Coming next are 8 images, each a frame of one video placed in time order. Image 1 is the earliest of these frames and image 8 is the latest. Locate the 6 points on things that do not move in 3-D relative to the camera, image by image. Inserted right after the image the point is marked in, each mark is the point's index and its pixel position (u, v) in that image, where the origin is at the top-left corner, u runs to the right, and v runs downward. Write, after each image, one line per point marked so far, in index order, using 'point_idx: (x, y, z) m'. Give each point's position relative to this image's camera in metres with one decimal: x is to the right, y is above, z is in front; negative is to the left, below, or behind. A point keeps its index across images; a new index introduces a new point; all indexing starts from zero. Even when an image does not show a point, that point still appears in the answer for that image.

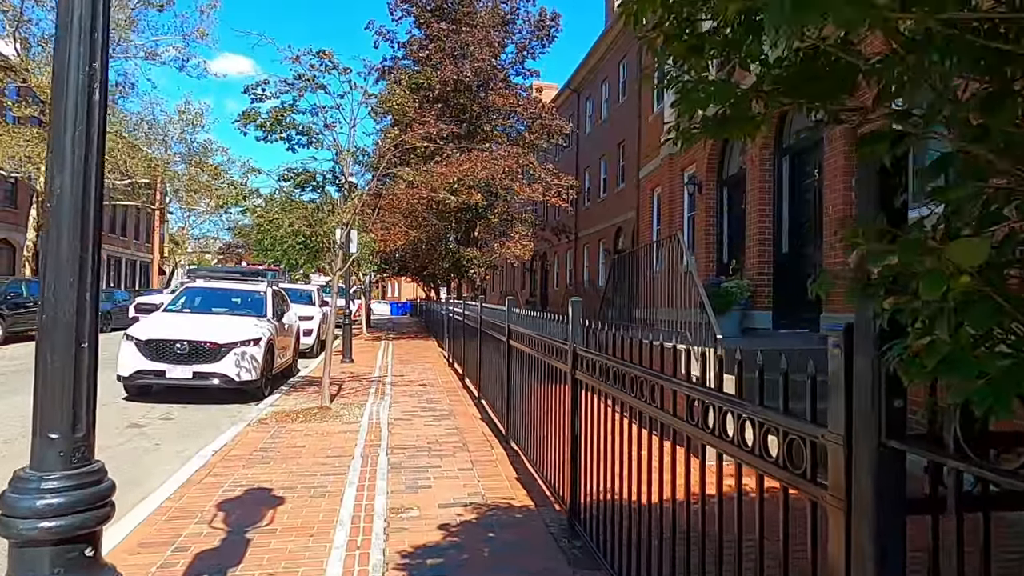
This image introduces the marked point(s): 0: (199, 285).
0: (-6.0, +0.1, +12.3) m
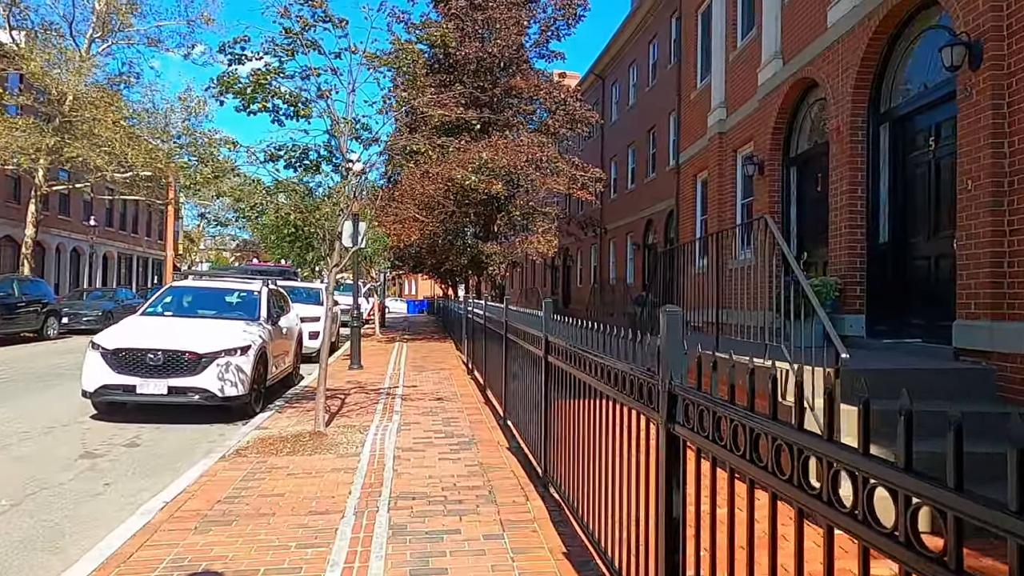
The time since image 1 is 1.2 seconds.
0: (-5.5, +0.1, +10.8) m
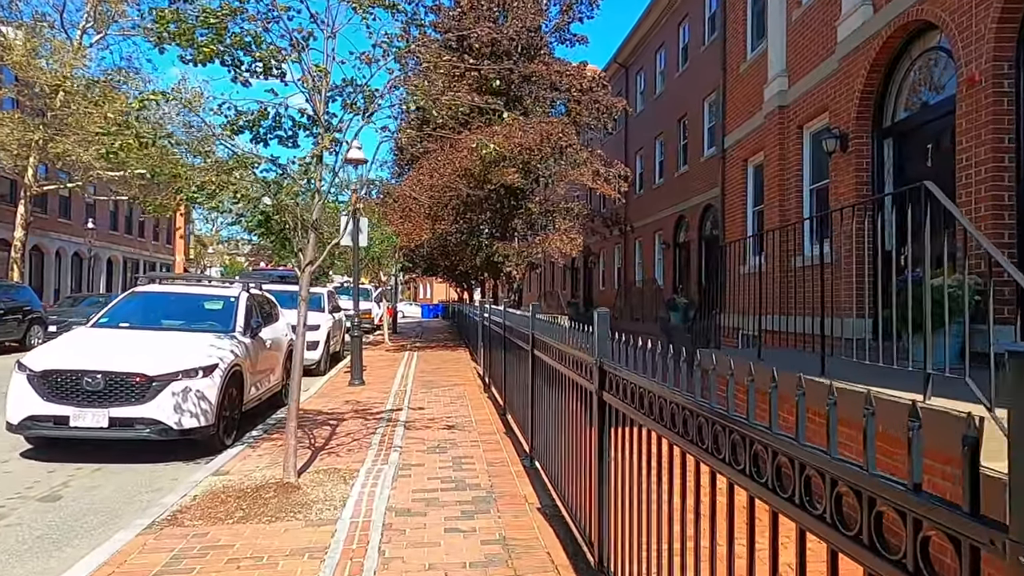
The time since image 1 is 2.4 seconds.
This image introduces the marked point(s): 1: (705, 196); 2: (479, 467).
0: (-5.2, 0.0, +9.2) m
1: (+5.8, +2.8, +19.3) m
2: (-0.3, -1.7, +6.3) m
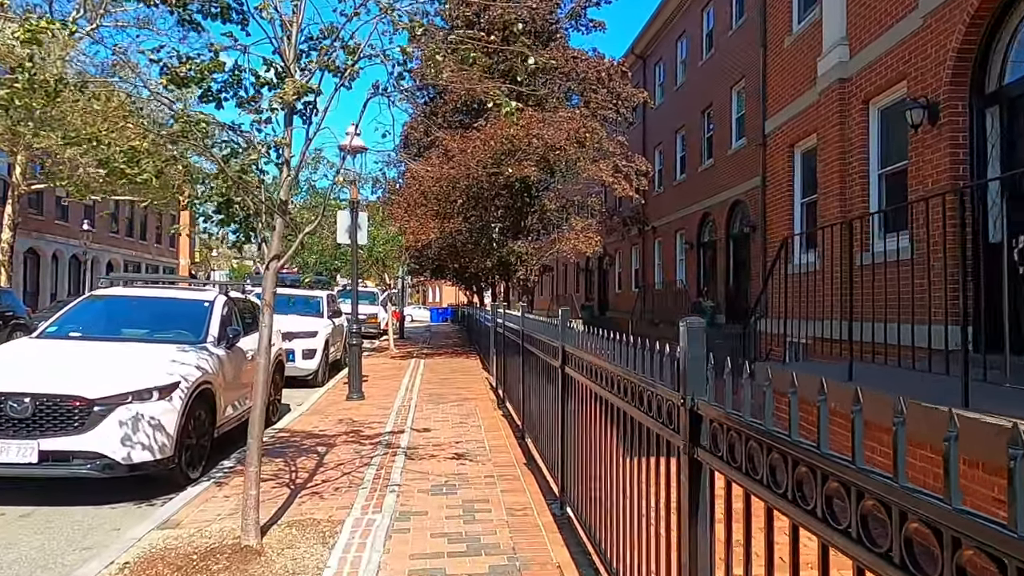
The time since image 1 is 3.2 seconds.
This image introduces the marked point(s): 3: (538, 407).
0: (-4.9, 0.0, +8.0) m
1: (+6.1, +2.7, +17.9) m
2: (-0.1, -1.8, +5.0) m
3: (+0.3, -1.3, +6.8) m
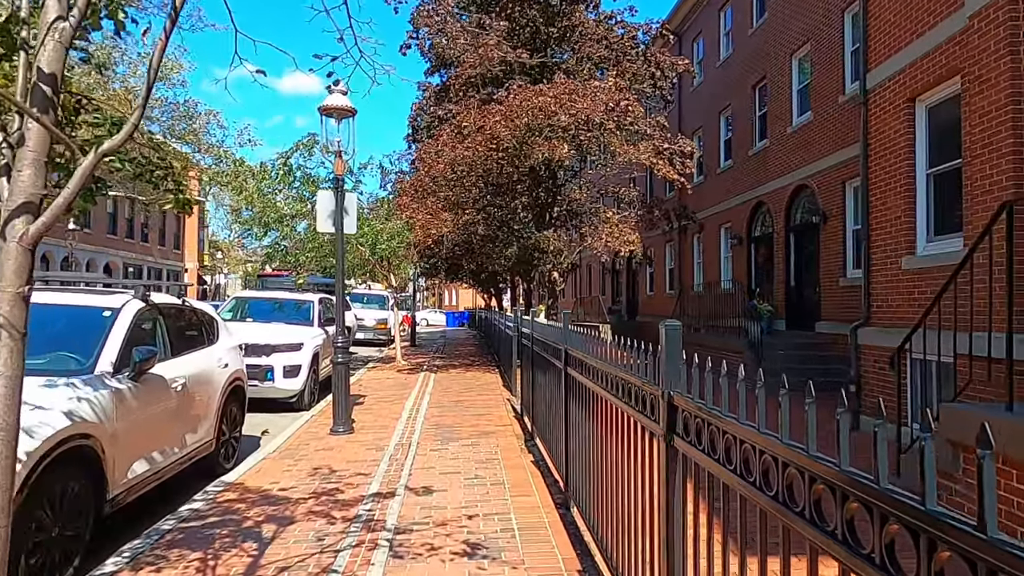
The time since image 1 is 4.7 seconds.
0: (-4.6, -0.1, +5.7) m
1: (+6.7, +2.7, +15.3) m
2: (+0.1, -1.7, +2.5) m
3: (+0.6, -1.3, +4.4) m
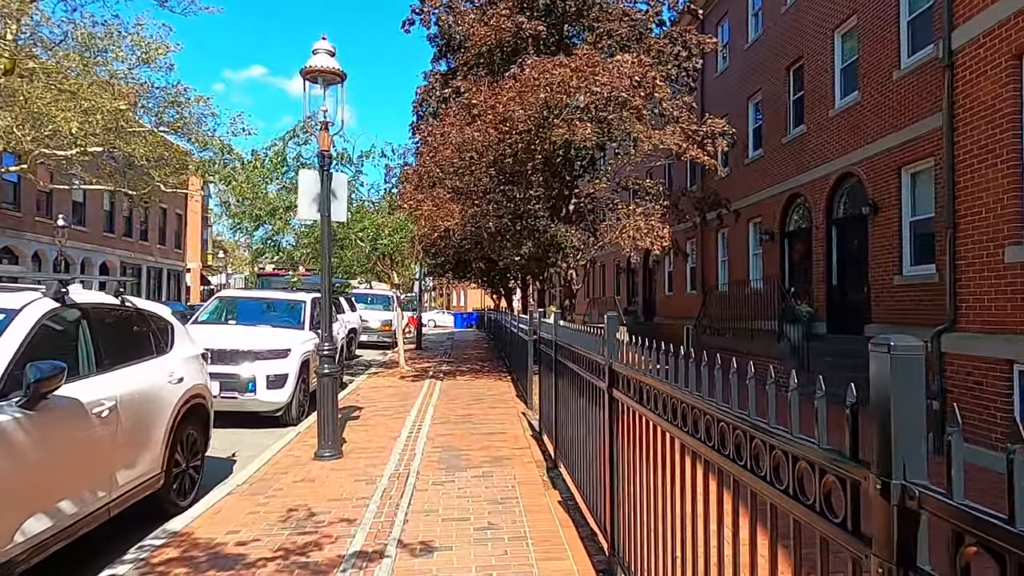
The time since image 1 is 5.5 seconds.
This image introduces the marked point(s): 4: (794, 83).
0: (-4.4, 0.0, +4.4) m
1: (+7.0, +2.7, +13.9) m
2: (+0.3, -1.7, +1.1) m
3: (+0.8, -1.2, +3.0) m
4: (+7.1, +5.2, +16.3) m
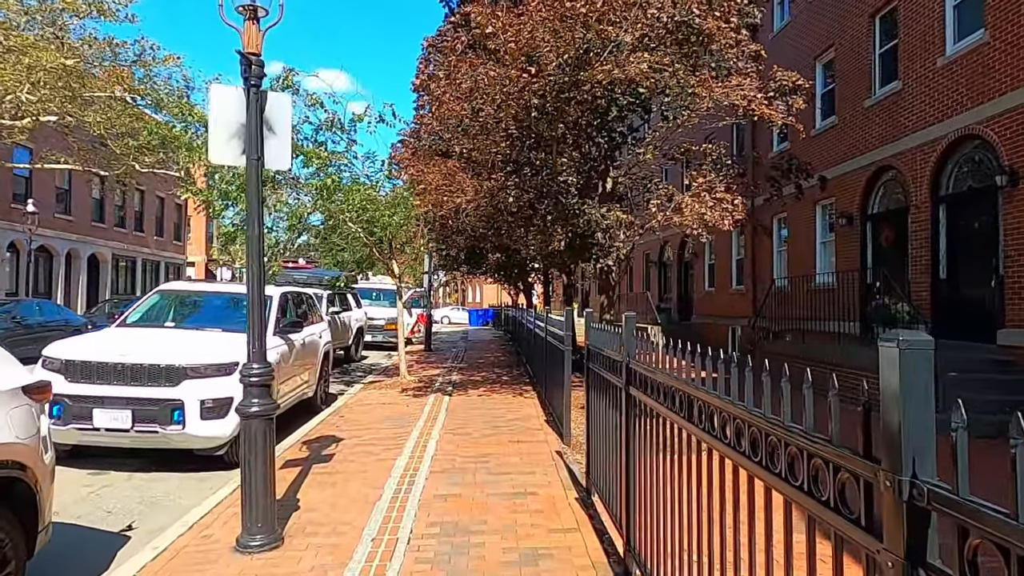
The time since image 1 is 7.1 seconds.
0: (-4.2, 0.0, +1.7) m
1: (+7.5, +2.8, +11.0) m
2: (+0.4, -1.7, -1.6) m
3: (+0.9, -1.2, +0.3) m
4: (+7.6, +5.3, +13.3) m
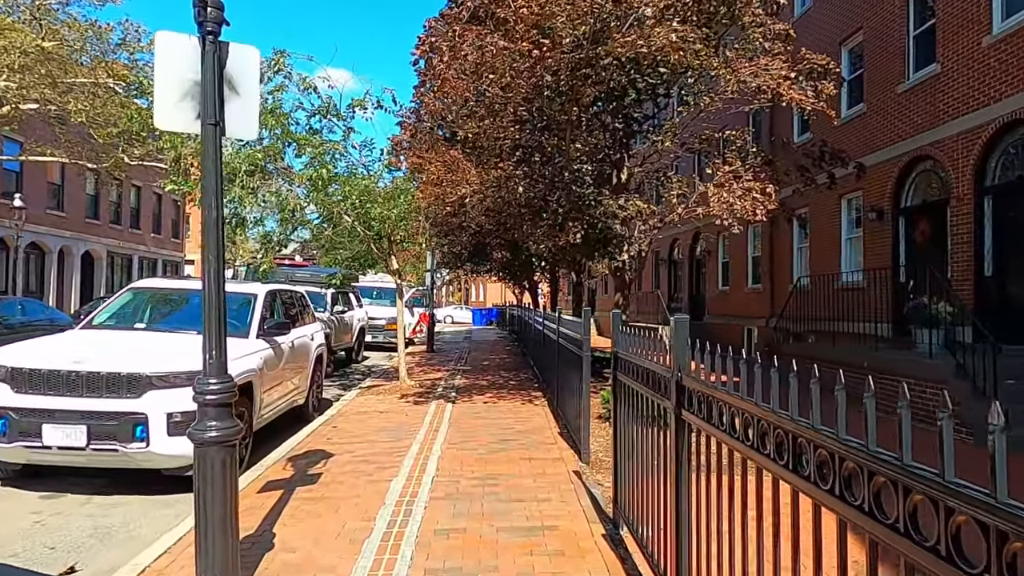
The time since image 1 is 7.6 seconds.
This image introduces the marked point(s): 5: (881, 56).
0: (-4.1, +0.1, +0.9) m
1: (+7.6, +2.8, +10.1) m
2: (+0.5, -1.7, -2.4) m
3: (+1.0, -1.2, -0.6) m
4: (+7.8, +5.4, +12.4) m
5: (+7.6, +4.8, +13.3) m
